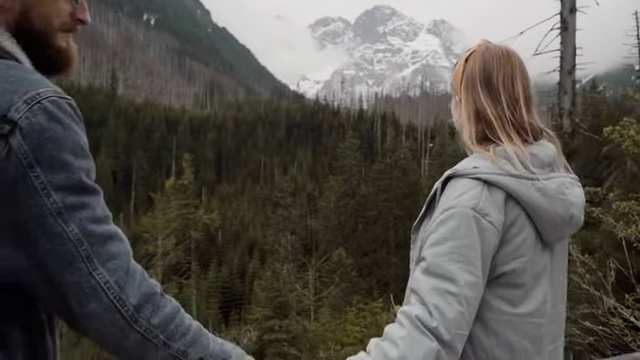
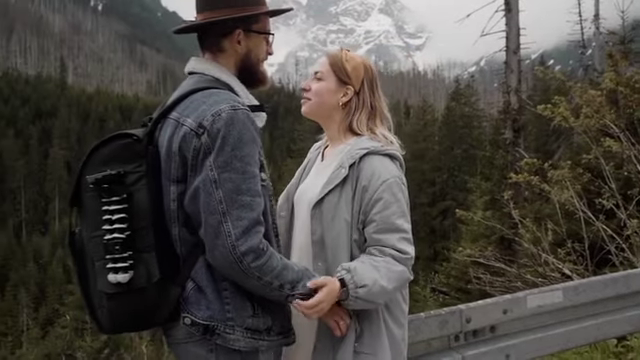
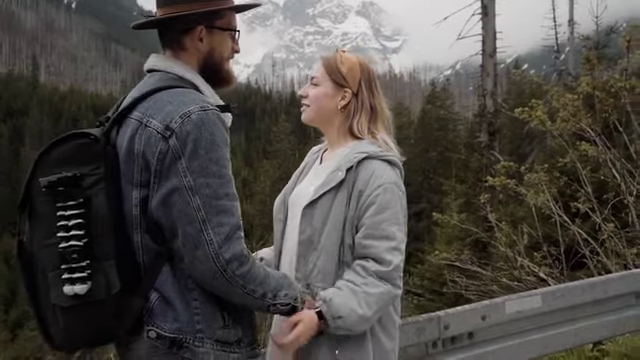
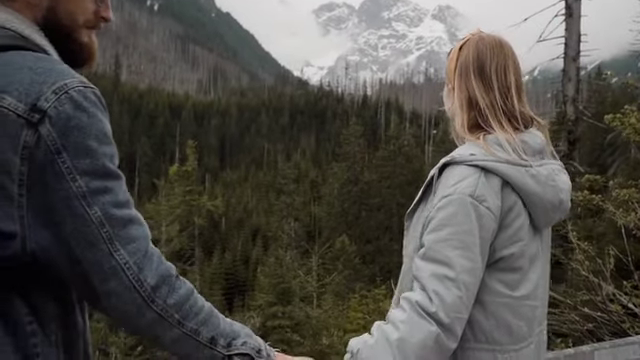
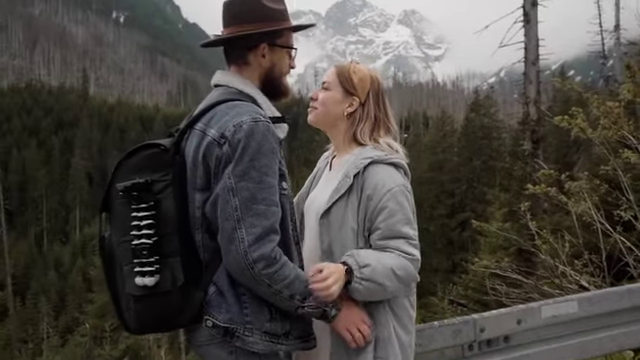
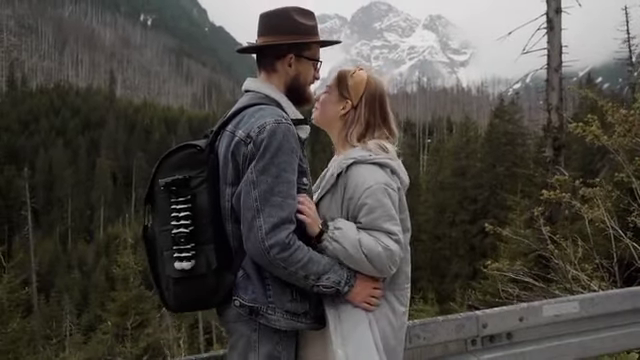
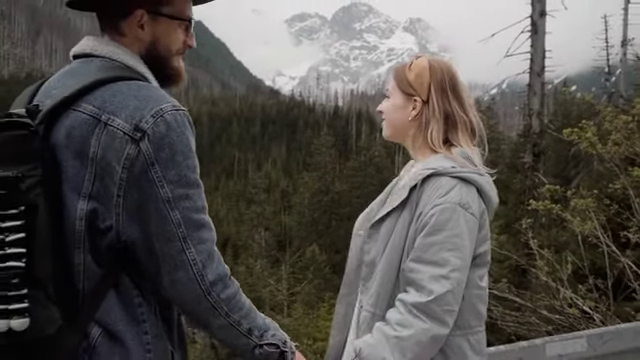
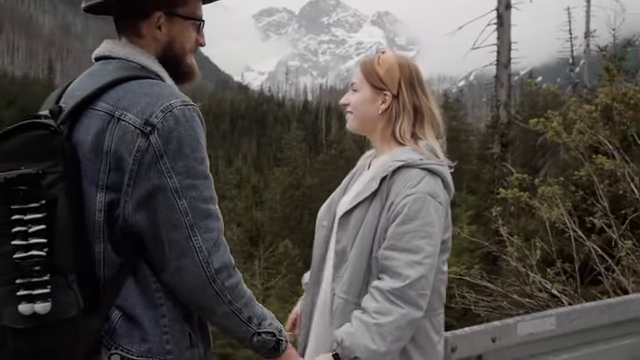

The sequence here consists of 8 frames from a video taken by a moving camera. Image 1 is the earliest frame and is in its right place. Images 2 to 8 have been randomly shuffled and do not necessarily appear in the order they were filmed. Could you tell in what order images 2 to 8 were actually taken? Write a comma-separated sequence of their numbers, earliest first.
4, 7, 8, 3, 2, 5, 6
